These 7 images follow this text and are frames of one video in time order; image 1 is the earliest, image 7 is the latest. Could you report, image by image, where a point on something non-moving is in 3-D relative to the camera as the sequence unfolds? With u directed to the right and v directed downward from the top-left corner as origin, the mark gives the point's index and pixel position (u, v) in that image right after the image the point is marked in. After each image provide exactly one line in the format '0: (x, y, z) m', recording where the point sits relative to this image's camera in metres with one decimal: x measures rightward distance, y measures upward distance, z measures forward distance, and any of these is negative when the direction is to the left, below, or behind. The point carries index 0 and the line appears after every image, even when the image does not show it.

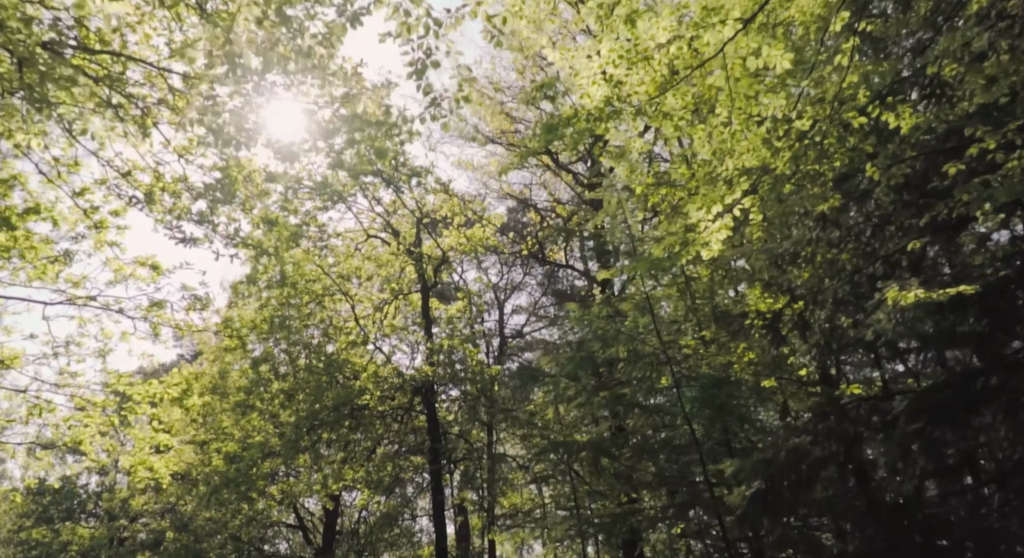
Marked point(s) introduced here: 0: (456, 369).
0: (-1.0, -1.7, +12.3) m
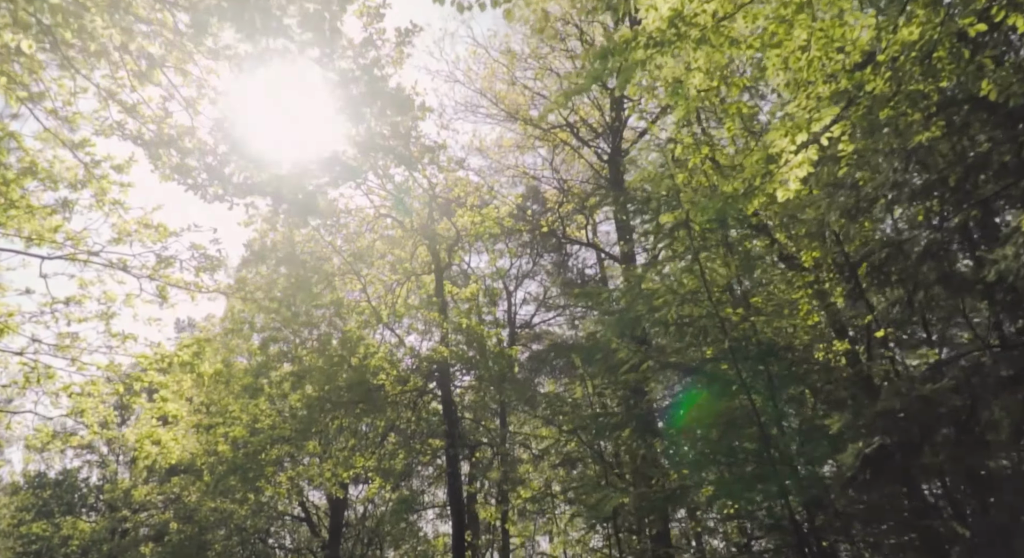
0: (-0.7, -1.3, +11.8) m
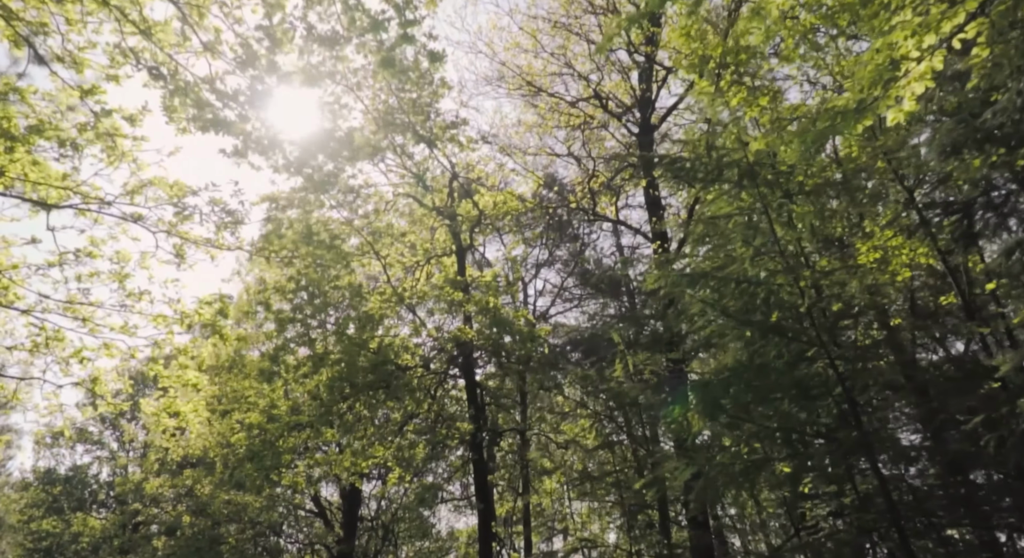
0: (-0.2, -1.0, +11.3) m
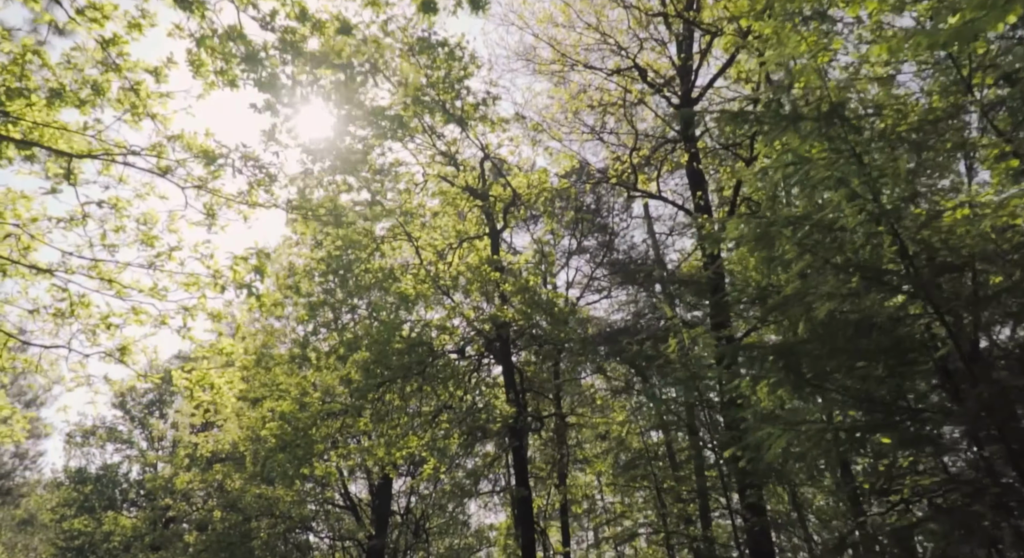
0: (+0.4, -0.7, +10.8) m
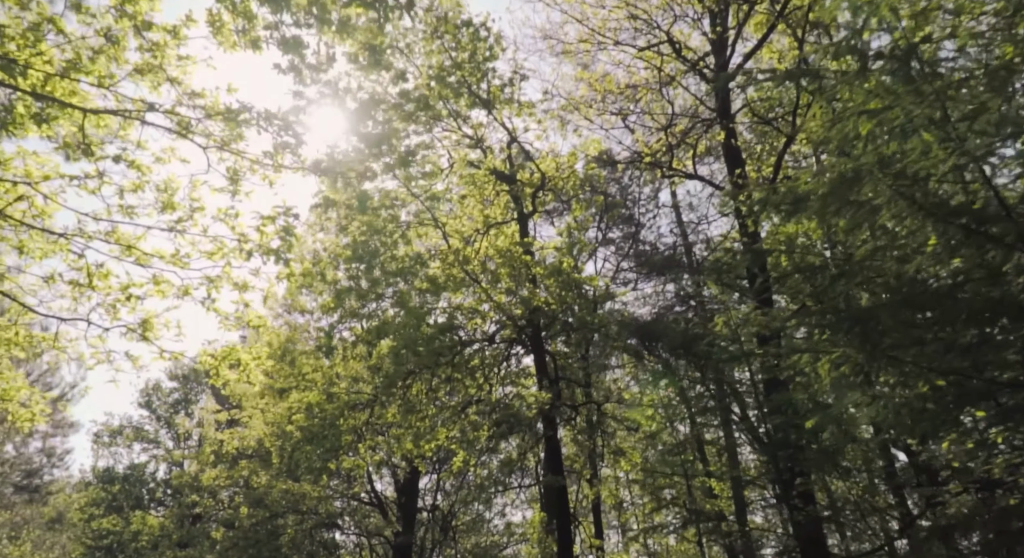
0: (+0.9, -0.5, +10.5) m
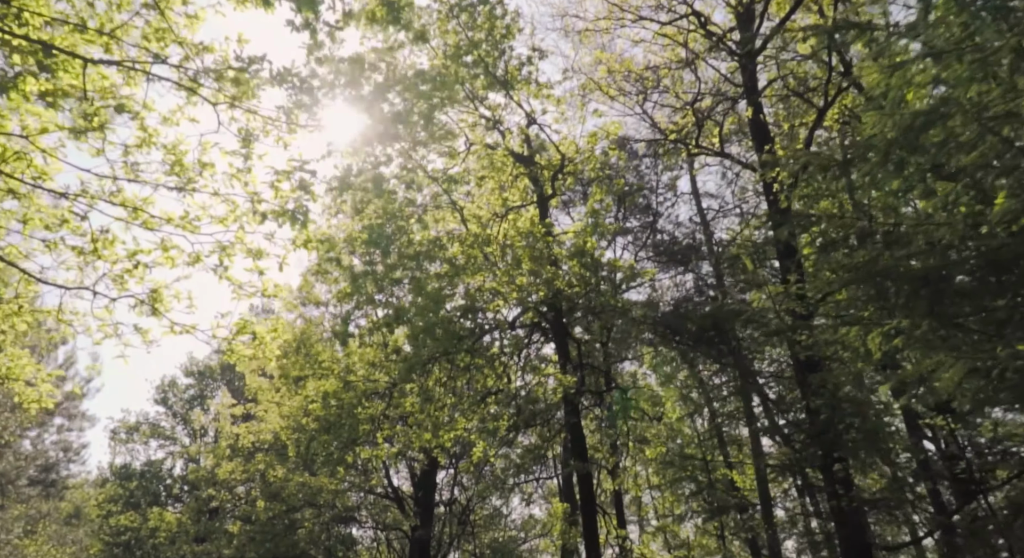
0: (+1.2, -0.2, +10.1) m
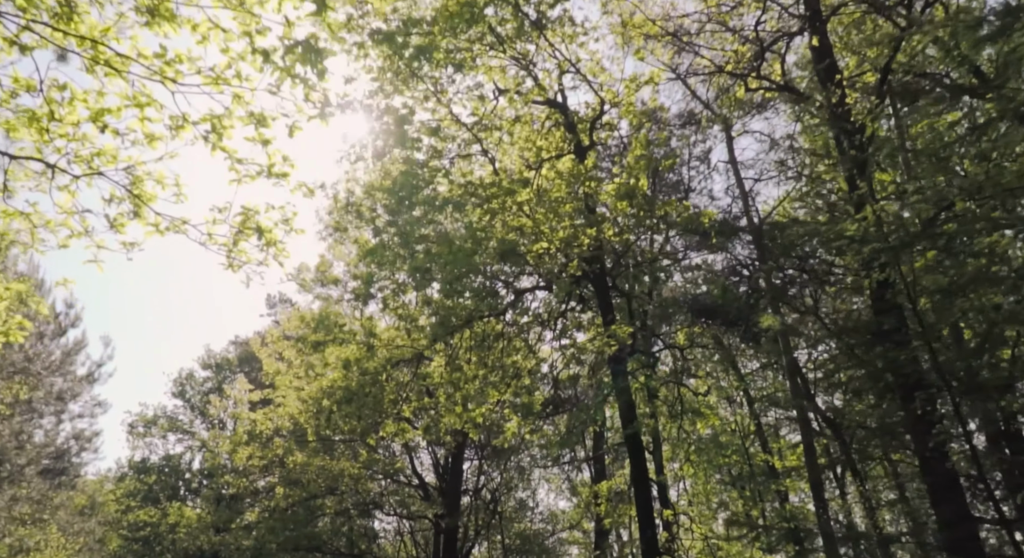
0: (+1.7, +0.4, +9.2) m
